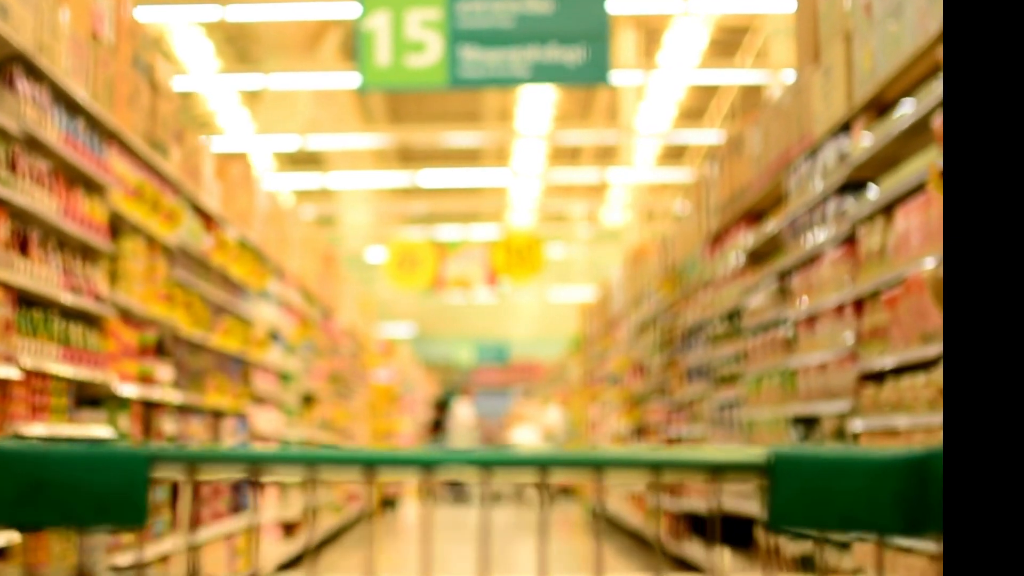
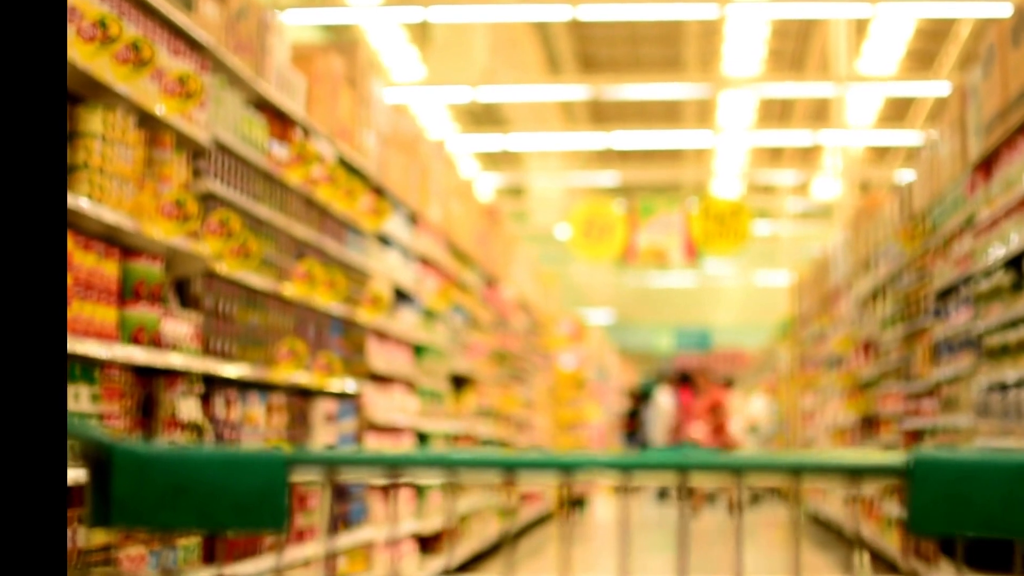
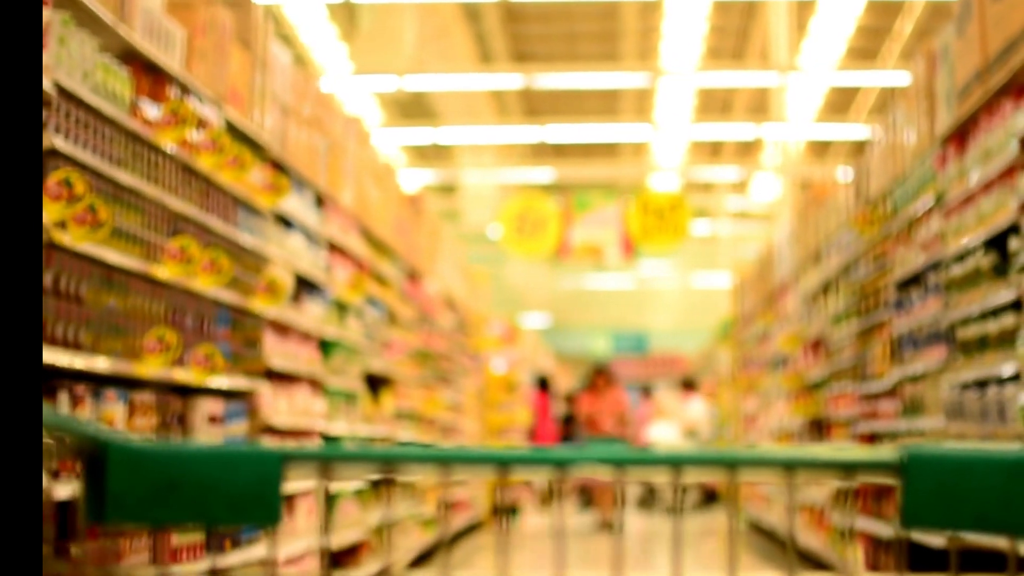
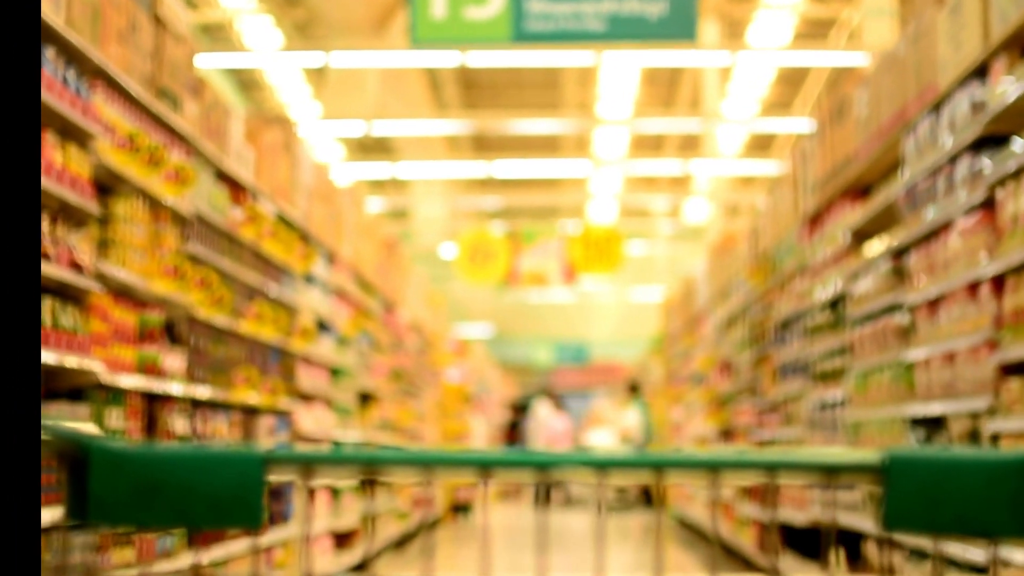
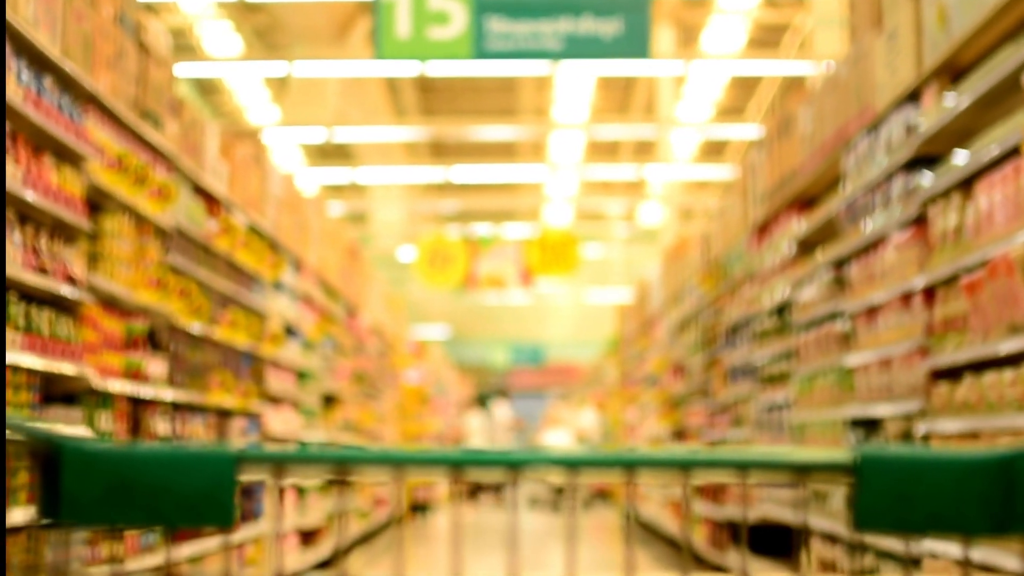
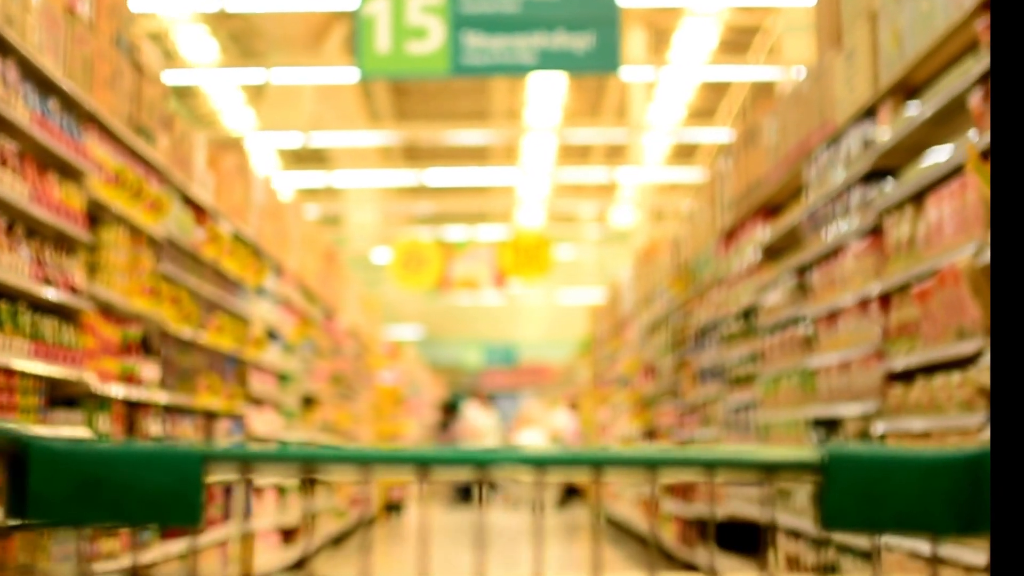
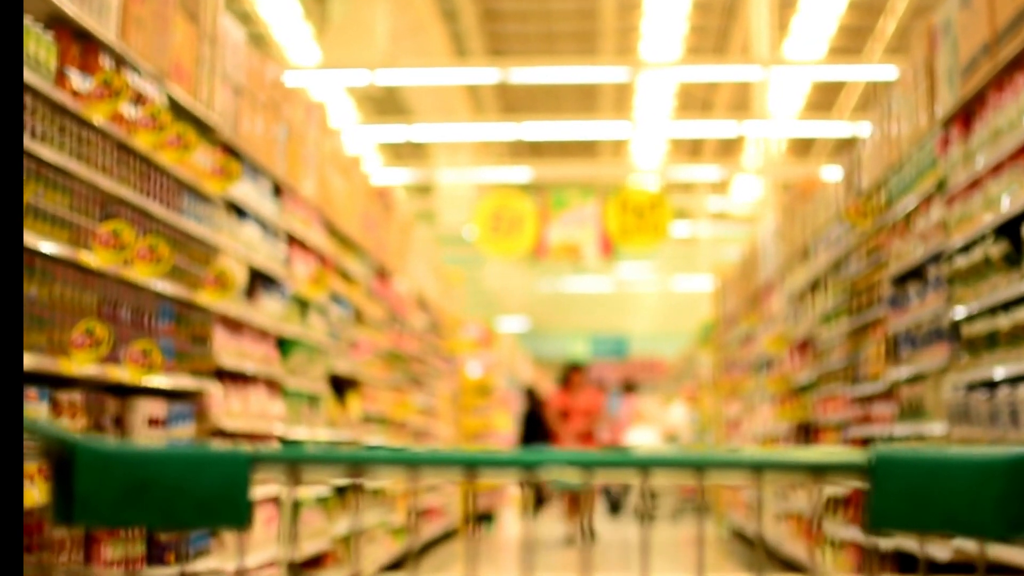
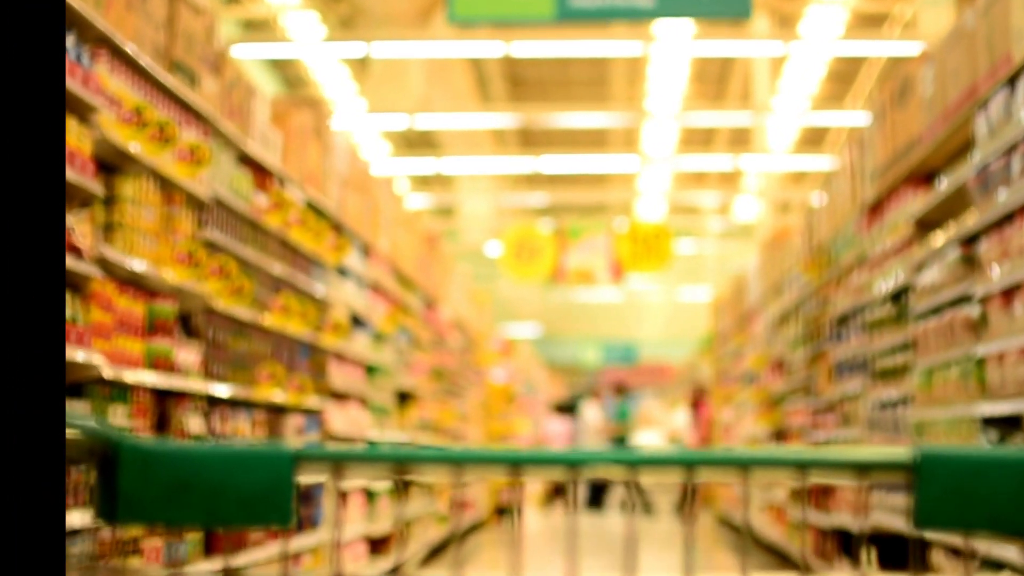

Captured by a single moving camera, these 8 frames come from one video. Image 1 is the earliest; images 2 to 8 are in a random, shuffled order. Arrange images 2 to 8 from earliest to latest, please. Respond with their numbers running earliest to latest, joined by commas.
6, 5, 4, 8, 2, 3, 7
